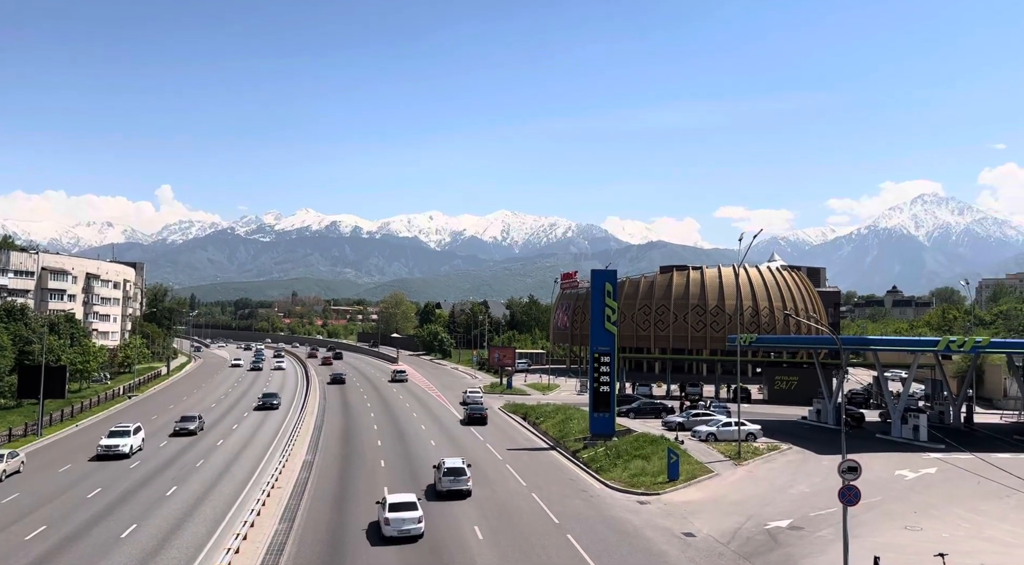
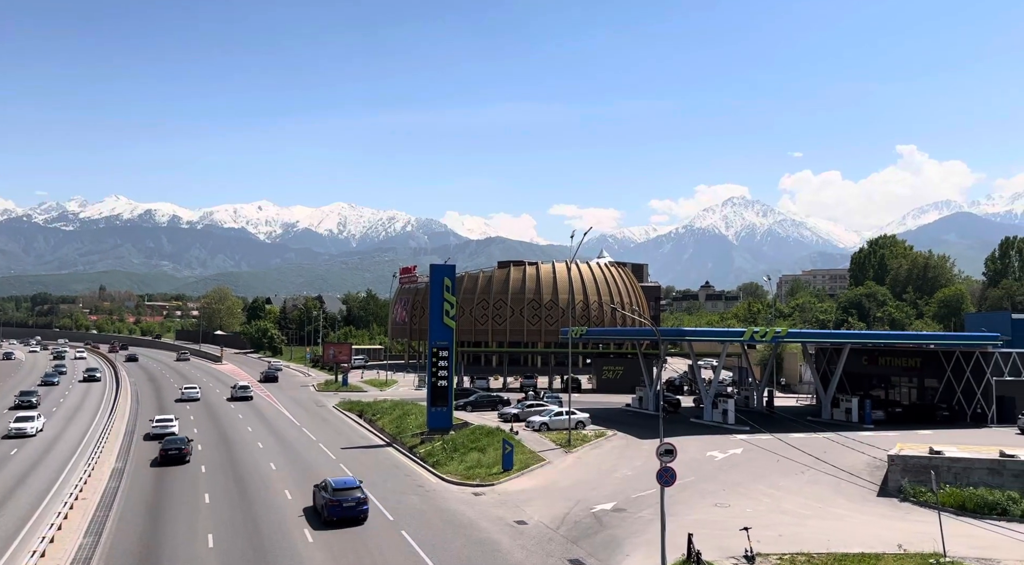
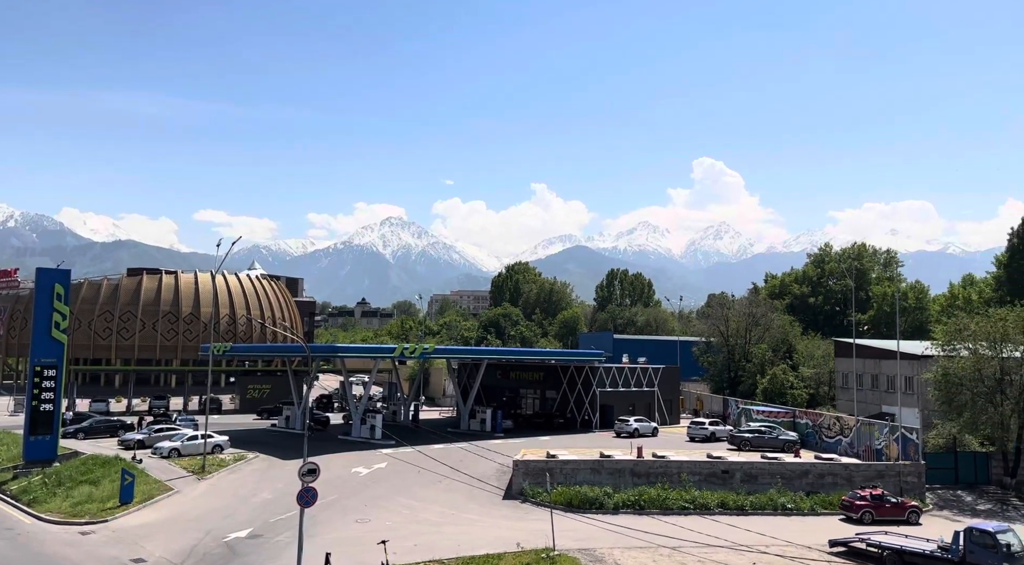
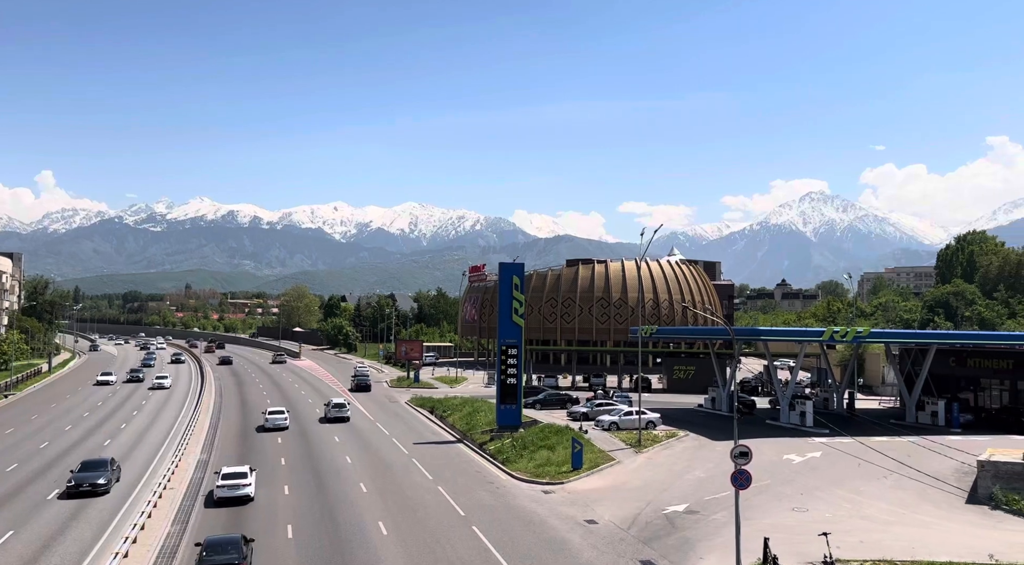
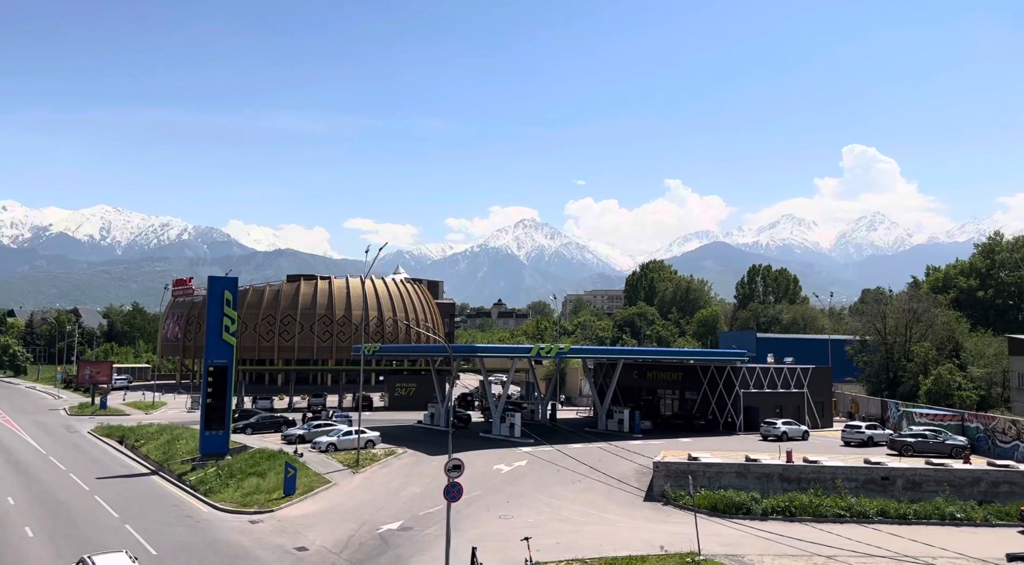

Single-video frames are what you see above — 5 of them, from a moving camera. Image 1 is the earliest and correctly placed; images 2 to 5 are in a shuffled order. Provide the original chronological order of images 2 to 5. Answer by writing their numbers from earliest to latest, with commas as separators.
4, 2, 5, 3
